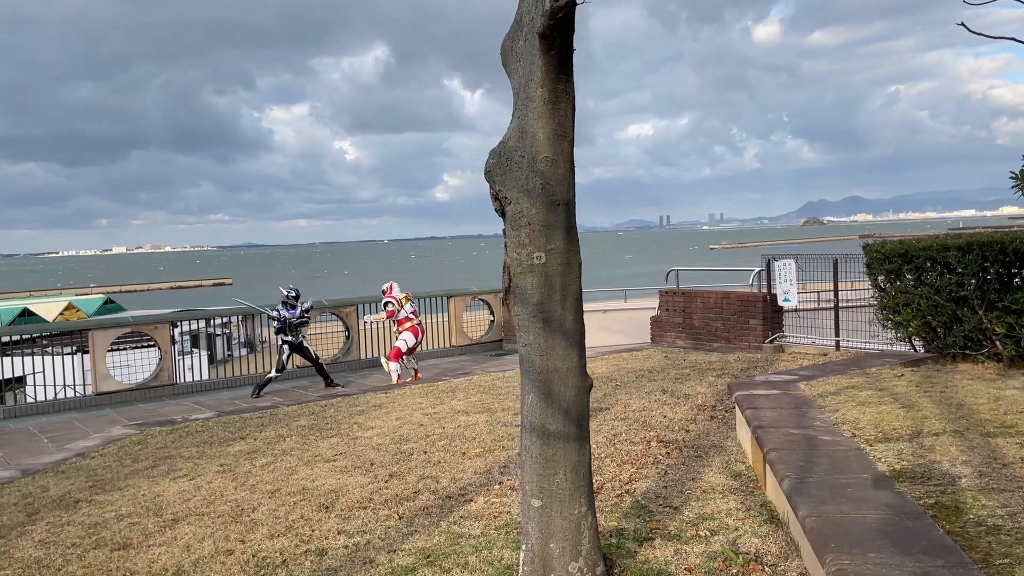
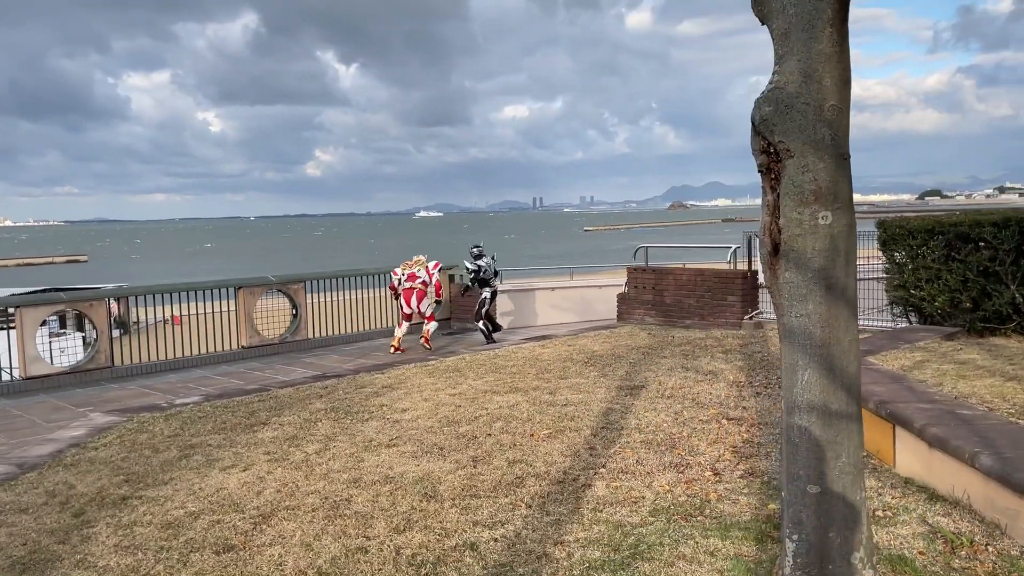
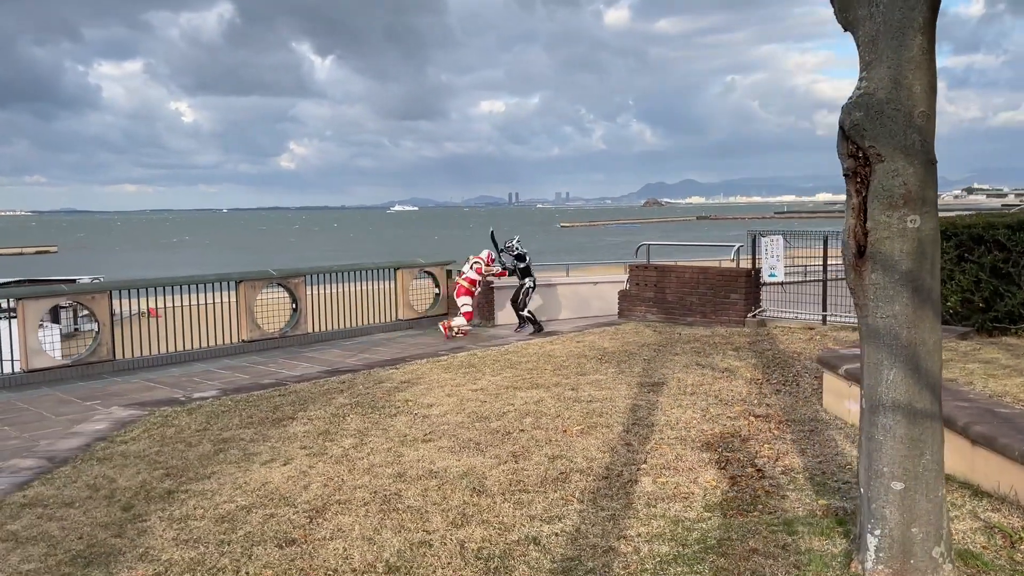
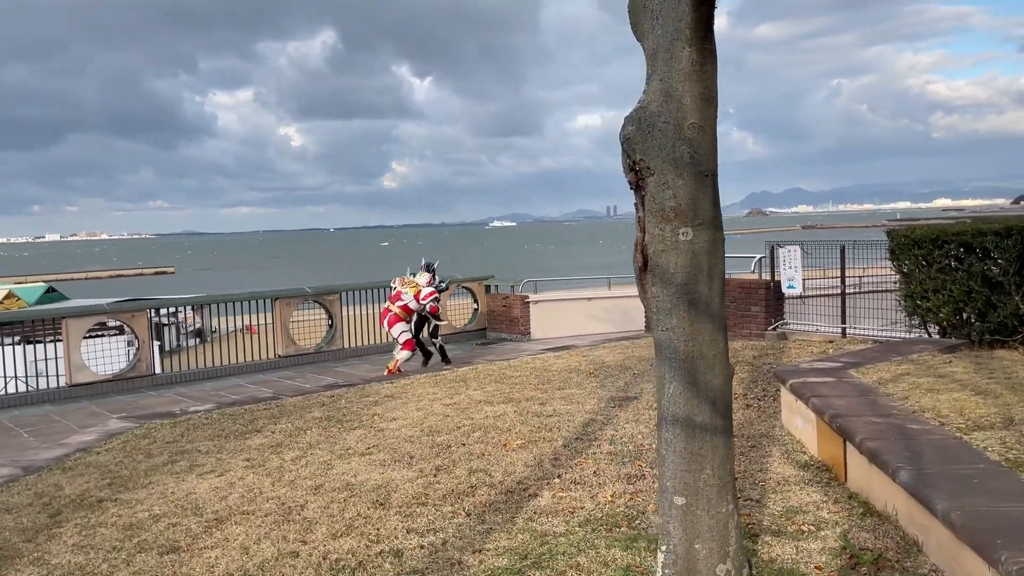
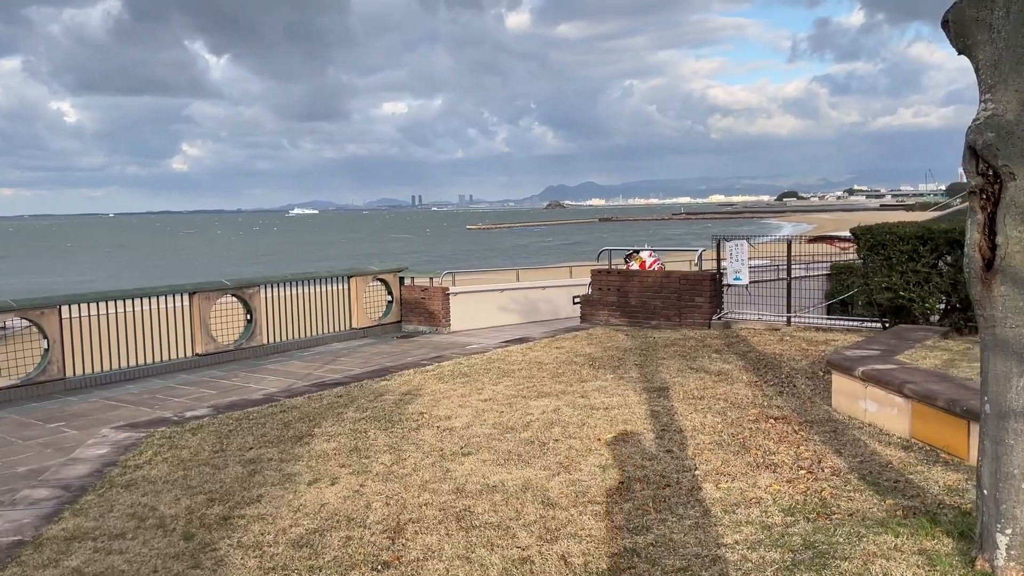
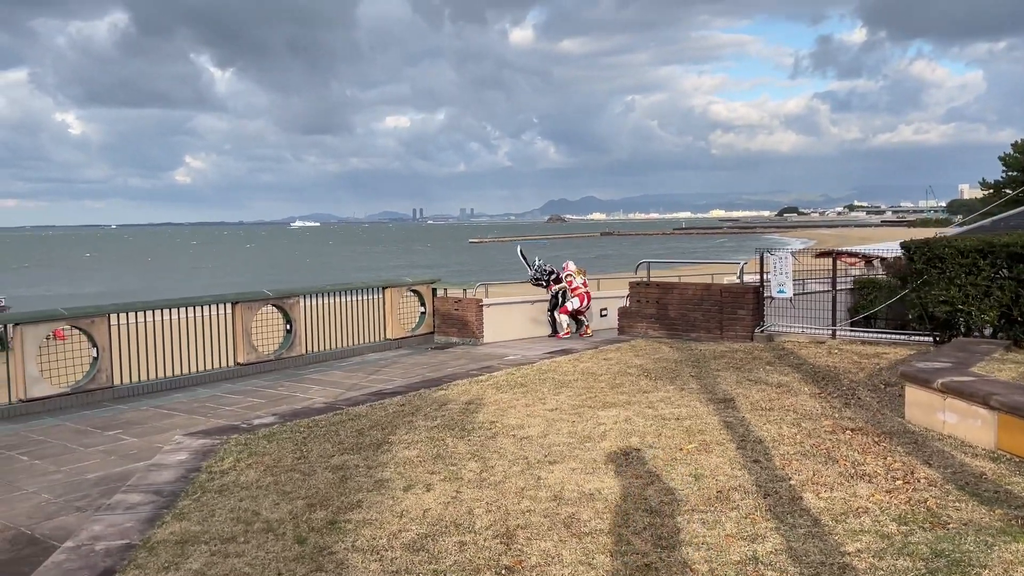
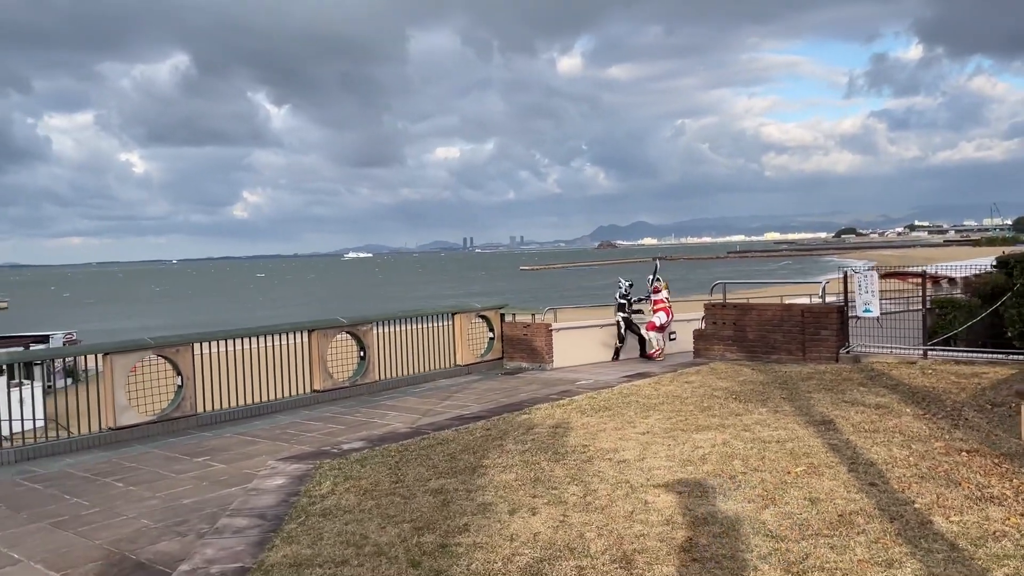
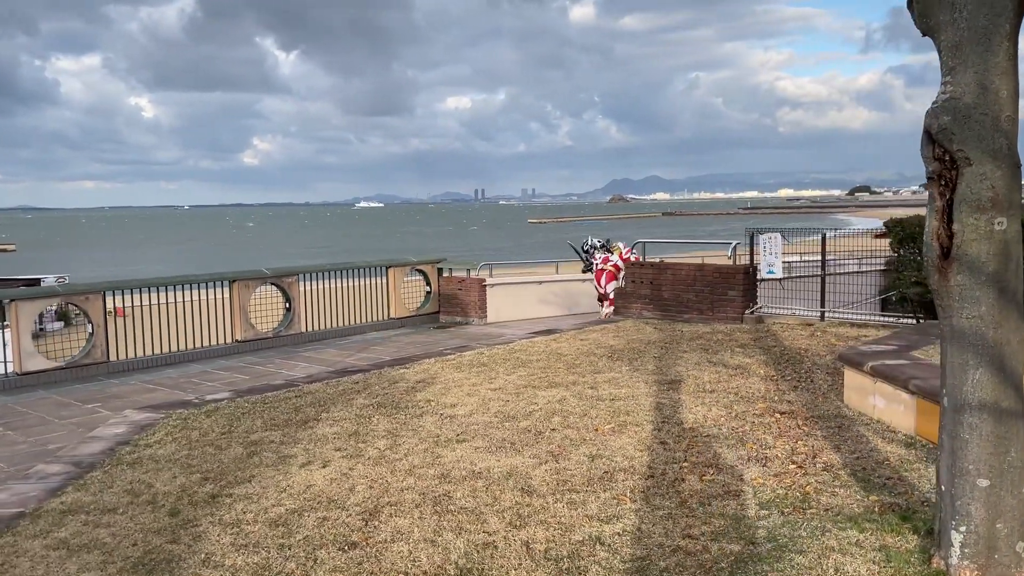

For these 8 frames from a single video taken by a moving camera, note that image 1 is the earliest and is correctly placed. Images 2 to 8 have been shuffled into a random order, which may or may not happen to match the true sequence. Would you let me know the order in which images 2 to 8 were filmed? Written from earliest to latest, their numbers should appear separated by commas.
4, 2, 3, 8, 5, 6, 7
